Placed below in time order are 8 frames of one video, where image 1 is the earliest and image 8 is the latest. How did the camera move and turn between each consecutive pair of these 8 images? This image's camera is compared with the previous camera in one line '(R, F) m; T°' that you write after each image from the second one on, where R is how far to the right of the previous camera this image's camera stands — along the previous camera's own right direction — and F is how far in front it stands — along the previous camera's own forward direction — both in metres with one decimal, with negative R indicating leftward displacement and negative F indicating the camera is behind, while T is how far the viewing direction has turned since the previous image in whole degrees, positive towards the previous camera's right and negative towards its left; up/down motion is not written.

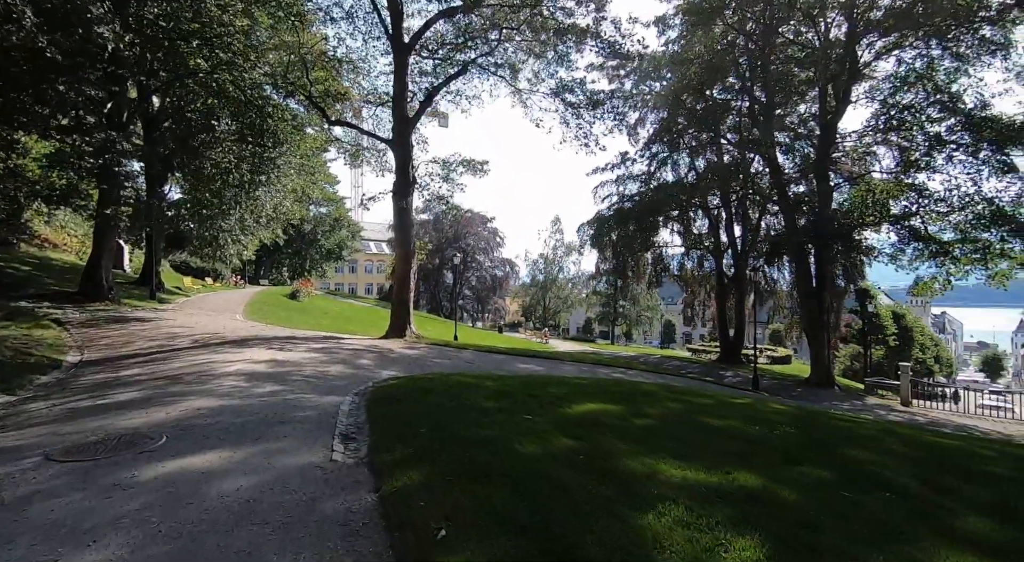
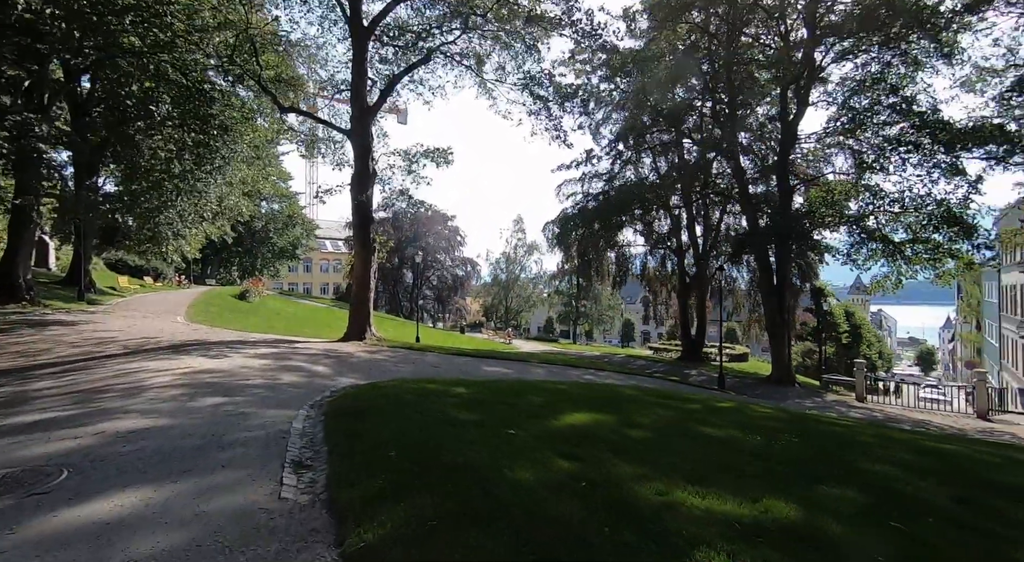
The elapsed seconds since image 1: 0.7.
(-0.2, +0.6) m; +4°
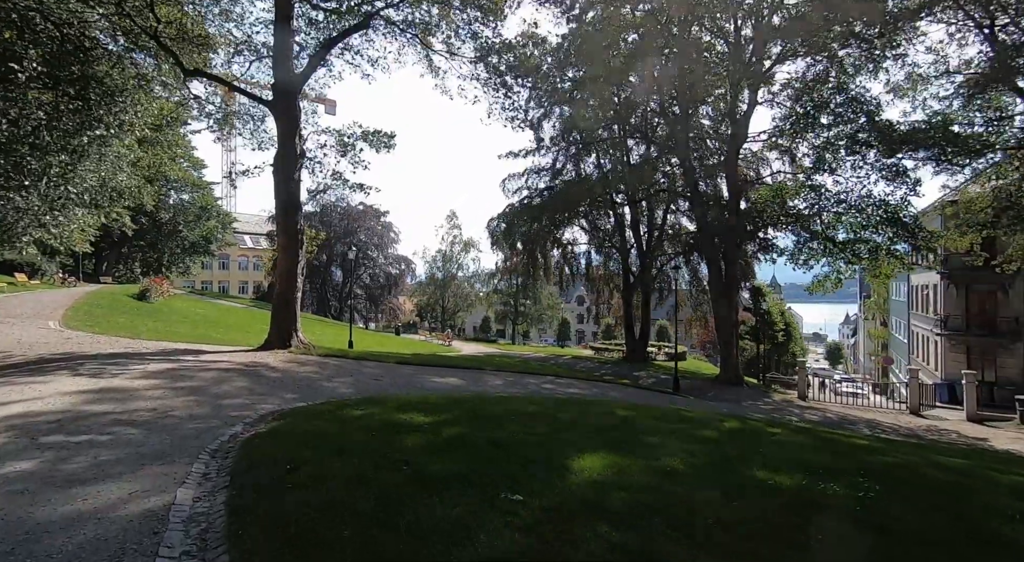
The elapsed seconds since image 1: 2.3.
(-0.4, +1.6) m; +7°
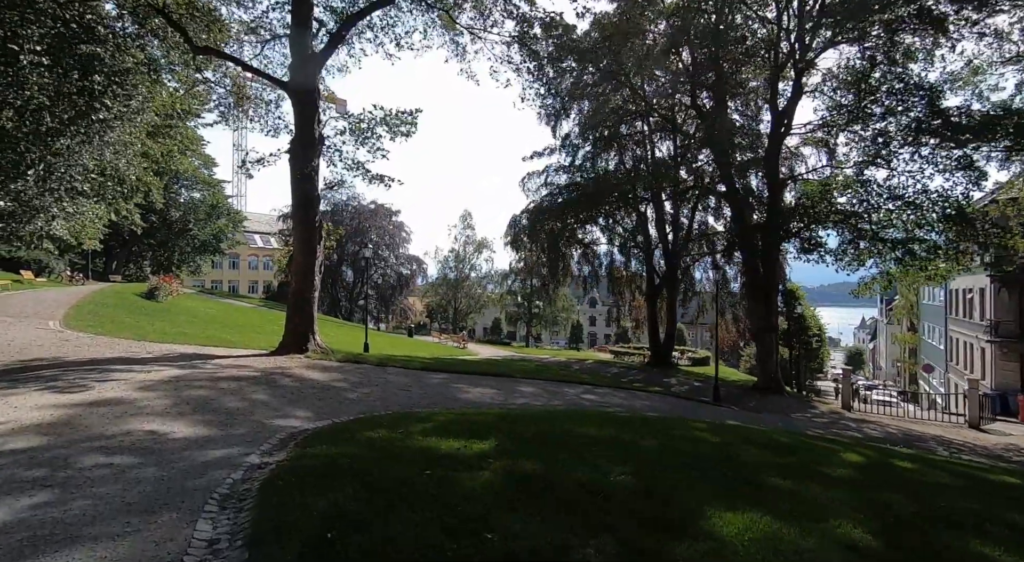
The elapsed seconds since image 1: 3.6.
(-0.6, +1.2) m; -1°
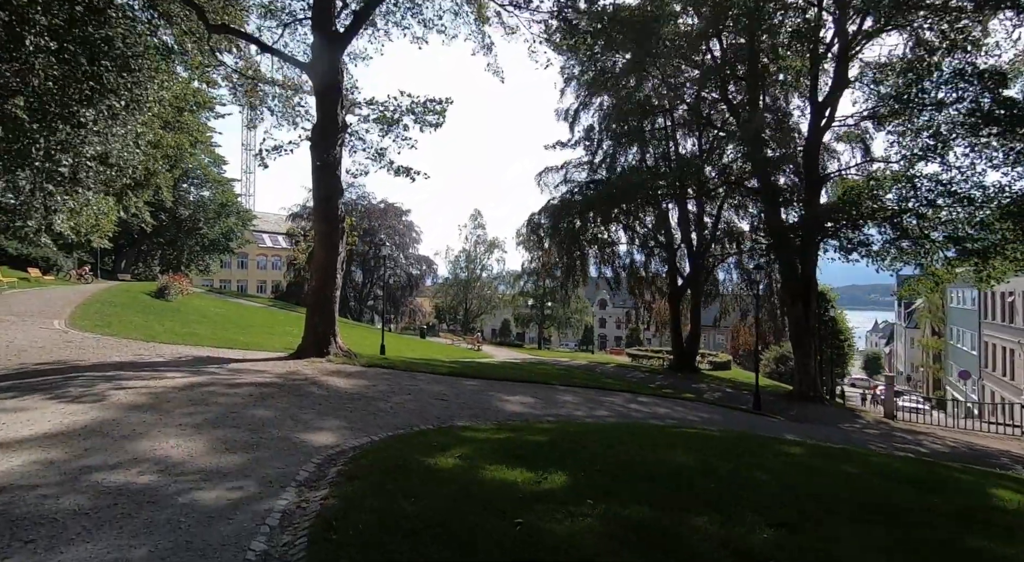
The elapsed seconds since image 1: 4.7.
(-0.6, +0.9) m; -1°
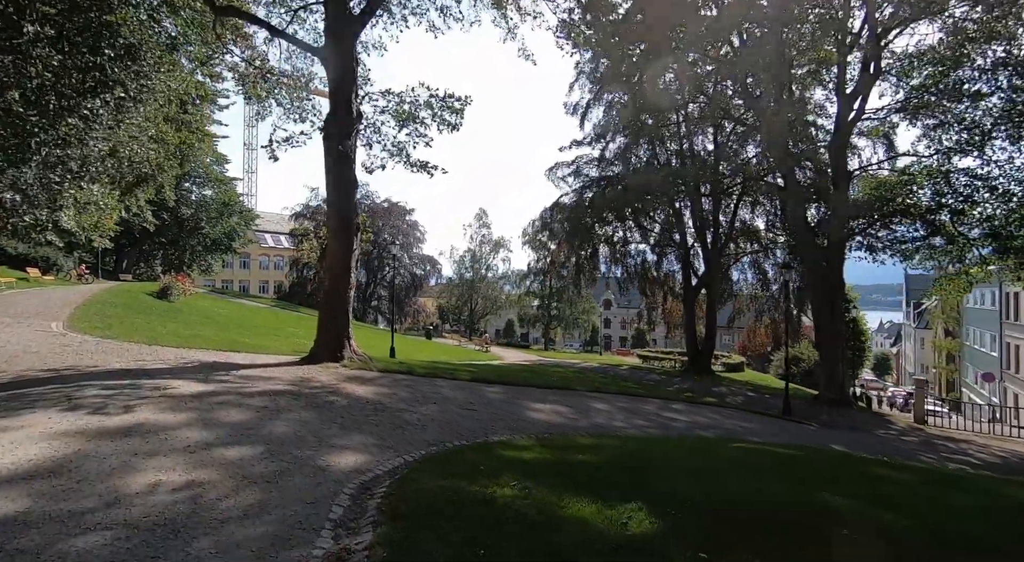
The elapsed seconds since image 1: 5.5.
(-0.5, +0.7) m; 0°
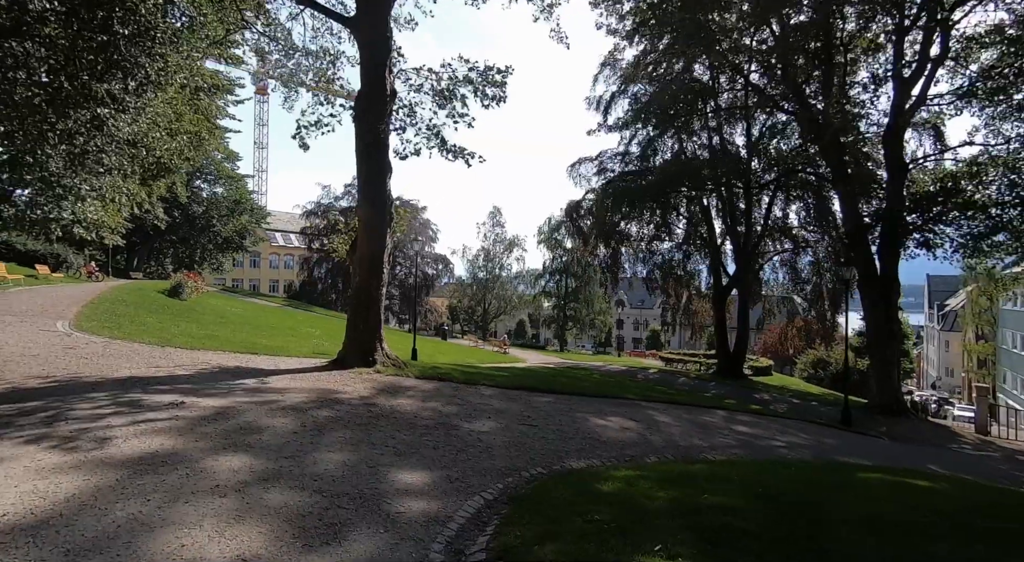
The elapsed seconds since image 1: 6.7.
(-0.8, +1.1) m; -1°
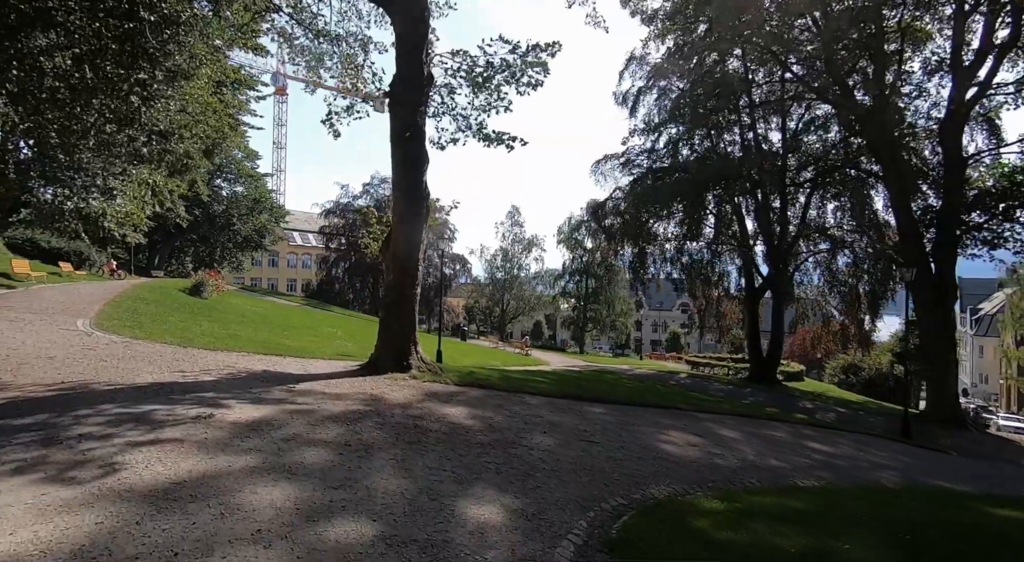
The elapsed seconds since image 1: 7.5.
(-0.5, +0.7) m; -1°
